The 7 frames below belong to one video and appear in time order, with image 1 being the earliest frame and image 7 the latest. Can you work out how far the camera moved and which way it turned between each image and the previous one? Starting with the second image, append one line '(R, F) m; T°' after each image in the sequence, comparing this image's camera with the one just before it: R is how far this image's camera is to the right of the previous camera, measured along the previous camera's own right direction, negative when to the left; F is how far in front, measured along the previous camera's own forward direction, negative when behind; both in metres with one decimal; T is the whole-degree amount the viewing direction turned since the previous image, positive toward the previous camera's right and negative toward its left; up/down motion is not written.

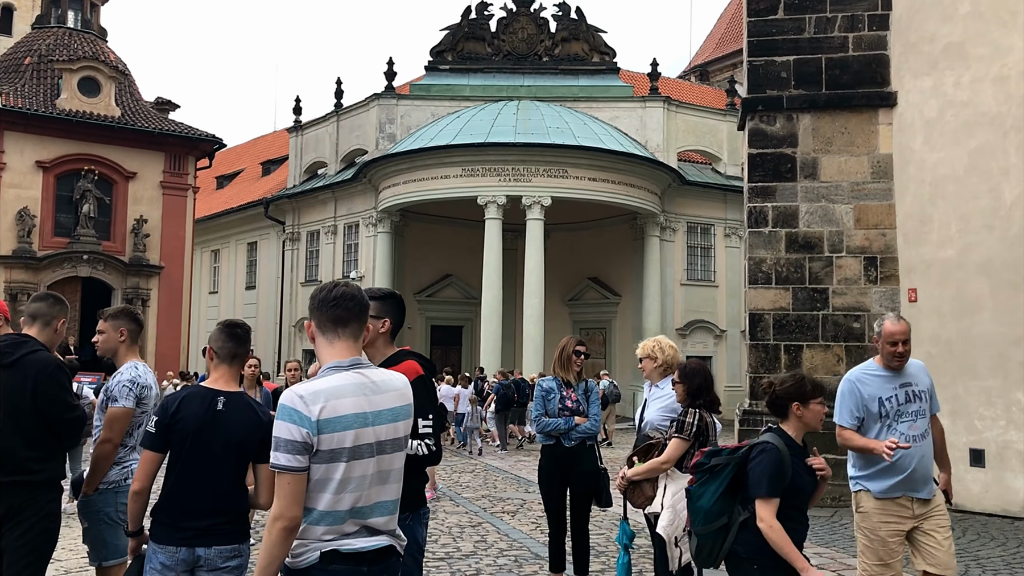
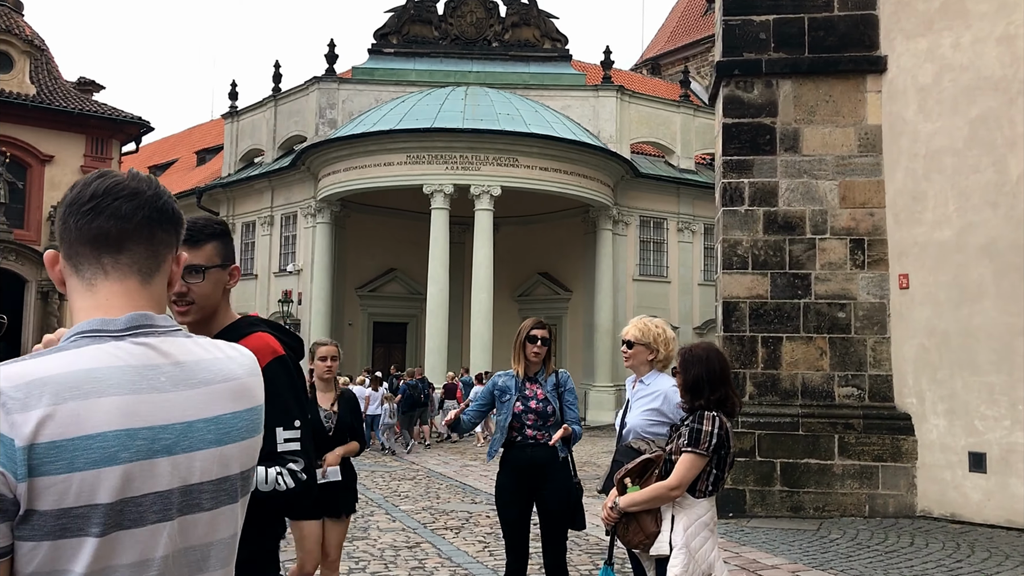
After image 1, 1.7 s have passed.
(0.0, +1.2) m; +3°
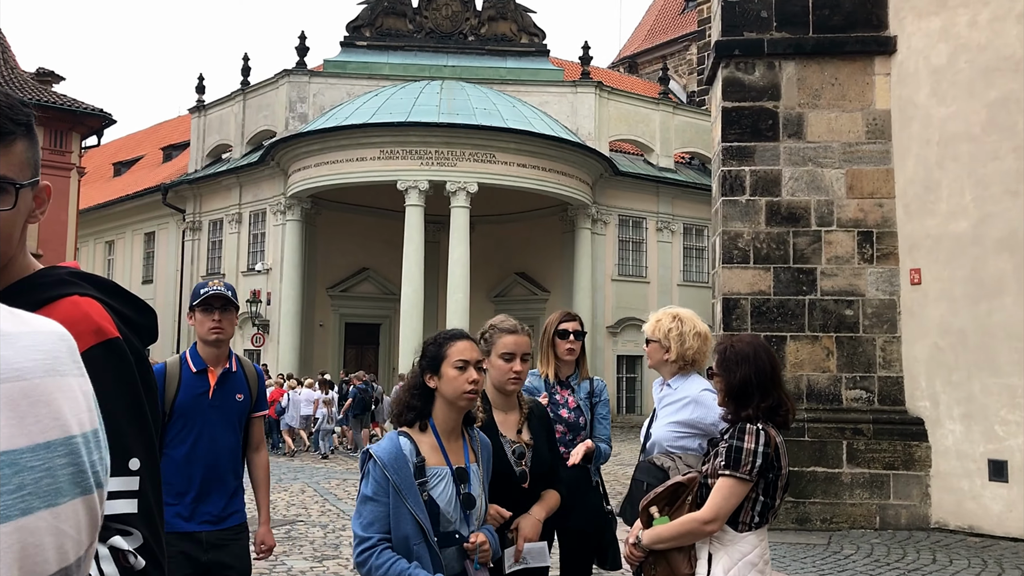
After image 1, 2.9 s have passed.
(-0.1, +0.7) m; +2°
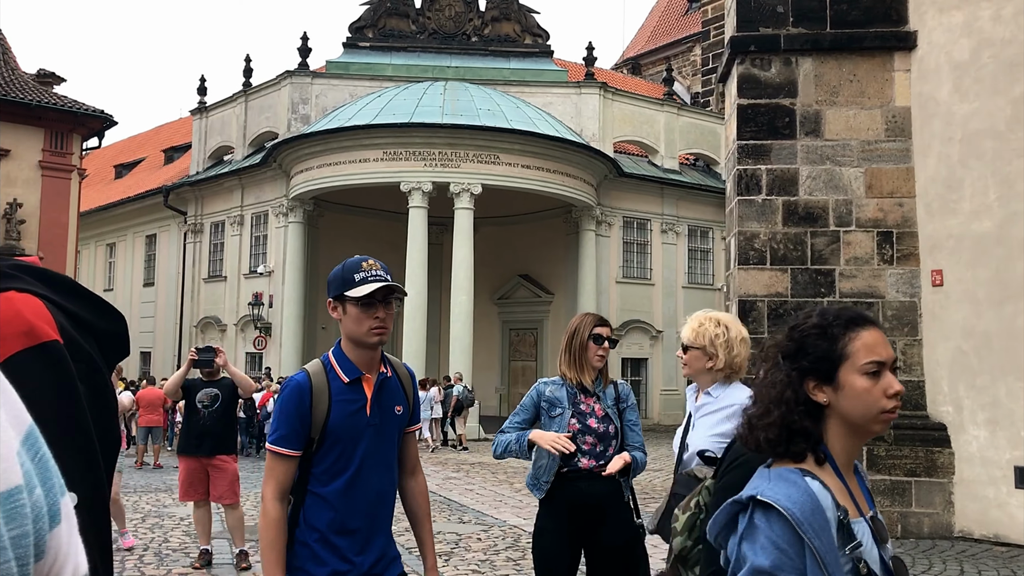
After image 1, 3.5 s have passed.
(-0.1, +0.2) m; 0°
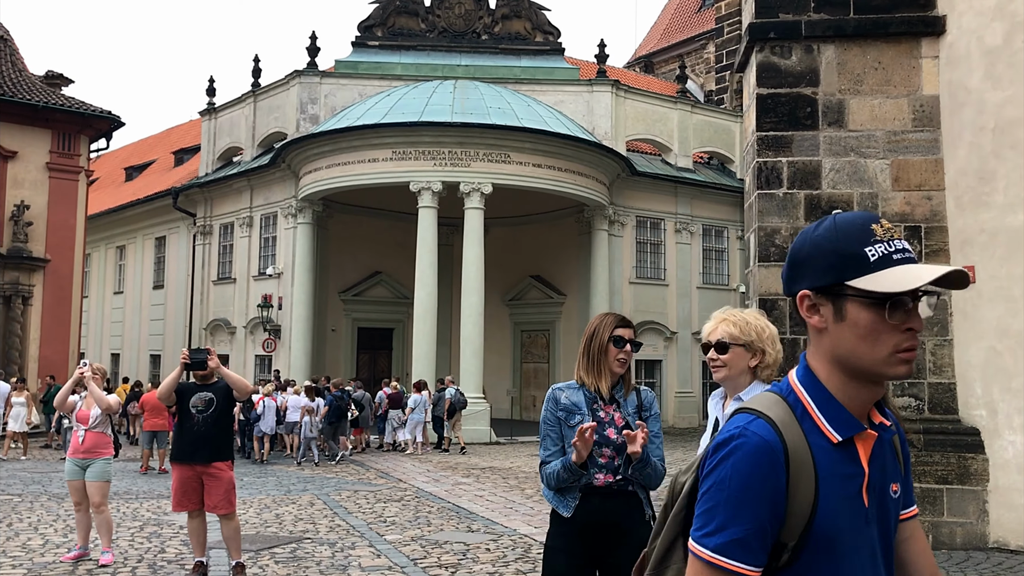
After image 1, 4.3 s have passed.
(0.0, +0.3) m; -1°
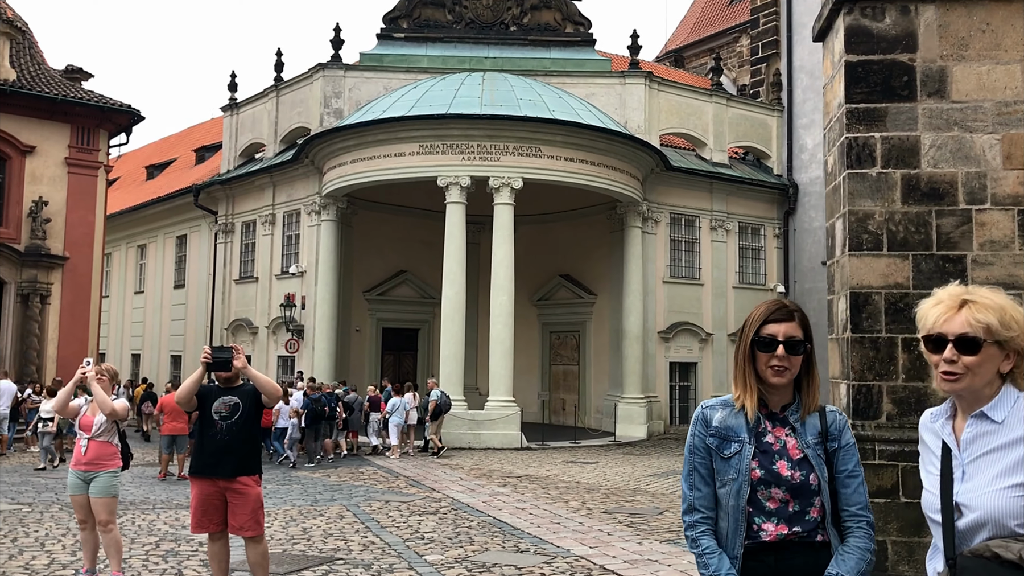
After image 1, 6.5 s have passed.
(-0.3, +0.9) m; -1°
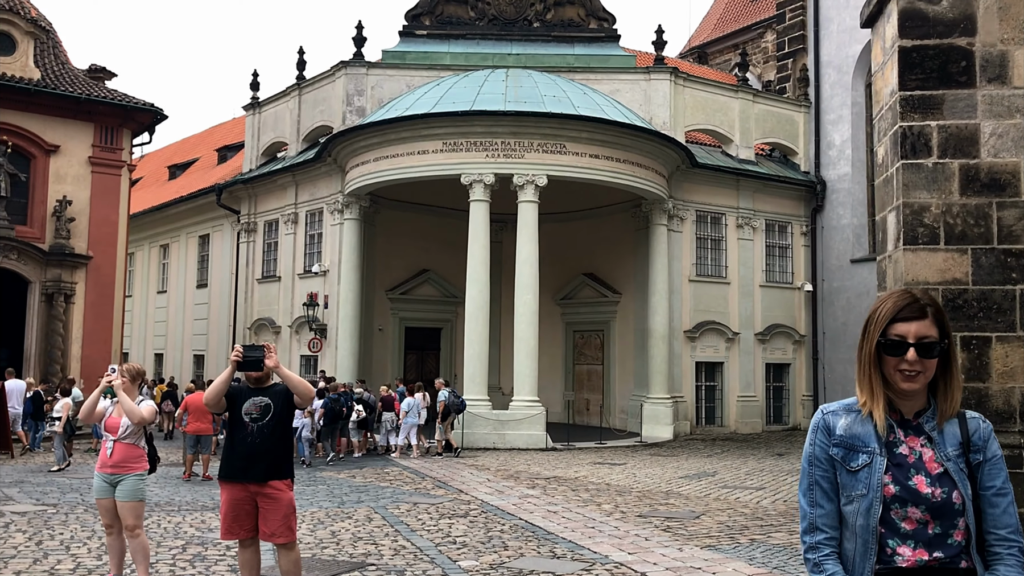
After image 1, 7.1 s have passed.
(-0.2, +0.3) m; -1°
